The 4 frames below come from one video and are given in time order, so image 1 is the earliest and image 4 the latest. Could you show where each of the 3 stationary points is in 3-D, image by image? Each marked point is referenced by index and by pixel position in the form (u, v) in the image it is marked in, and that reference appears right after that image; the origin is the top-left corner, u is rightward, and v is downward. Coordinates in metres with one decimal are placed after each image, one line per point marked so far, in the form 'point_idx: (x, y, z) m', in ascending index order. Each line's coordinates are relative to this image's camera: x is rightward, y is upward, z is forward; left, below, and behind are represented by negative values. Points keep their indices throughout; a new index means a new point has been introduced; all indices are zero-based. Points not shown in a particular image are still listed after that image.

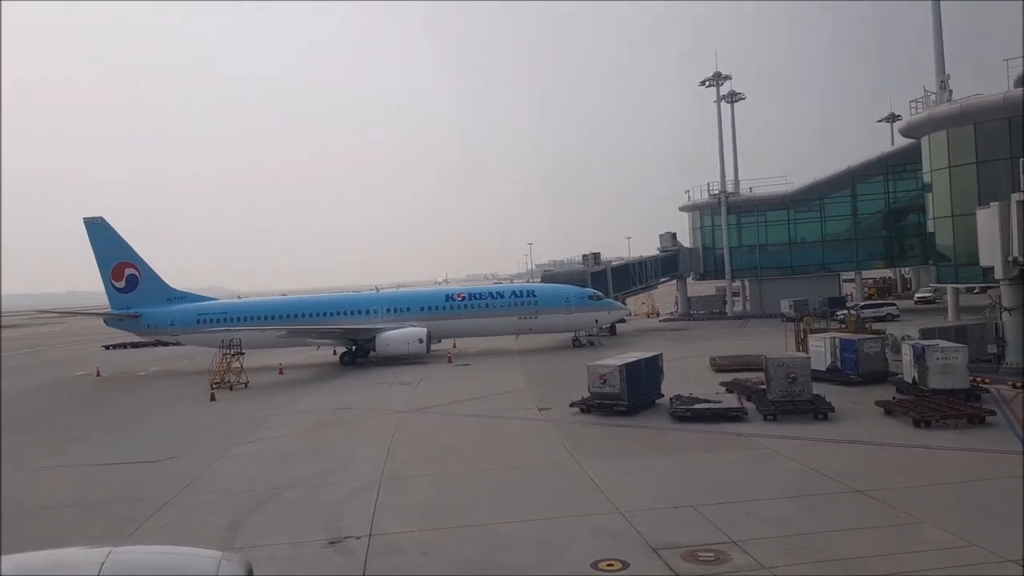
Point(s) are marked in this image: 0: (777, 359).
0: (+7.8, -2.1, +19.5) m
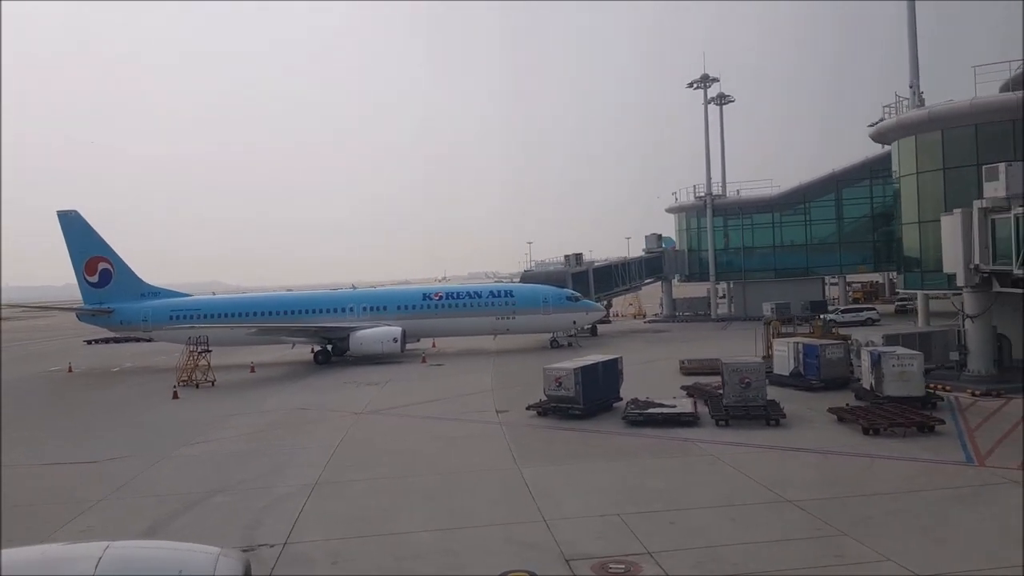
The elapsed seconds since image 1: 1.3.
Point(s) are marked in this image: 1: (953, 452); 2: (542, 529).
0: (+6.4, -2.2, +19.3) m
1: (+10.1, -3.8, +15.1) m
2: (+0.5, -4.3, +11.8) m
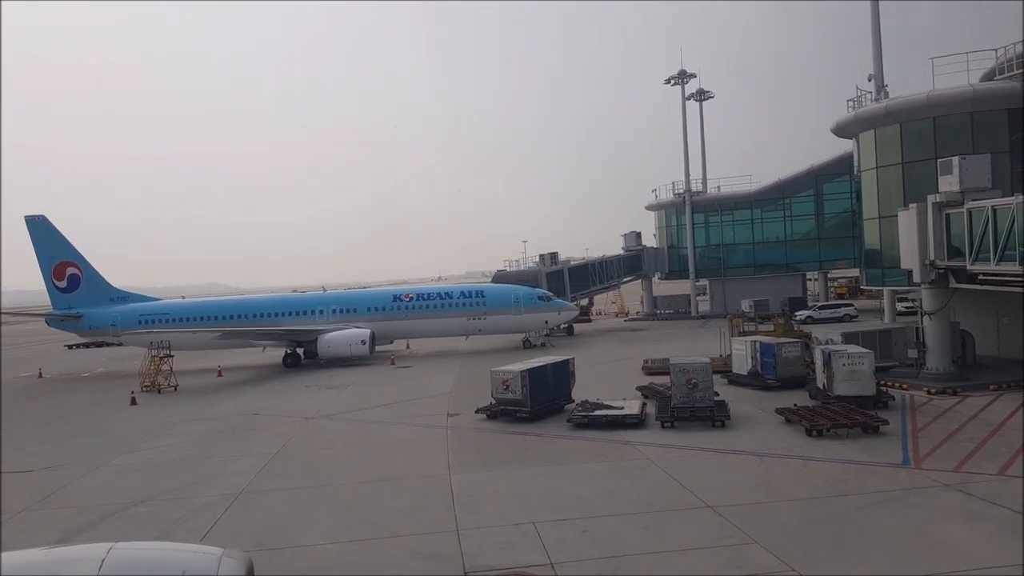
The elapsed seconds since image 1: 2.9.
0: (+4.8, -2.2, +18.9) m
1: (+8.5, -3.7, +14.8) m
2: (-1.1, -4.4, +11.5) m
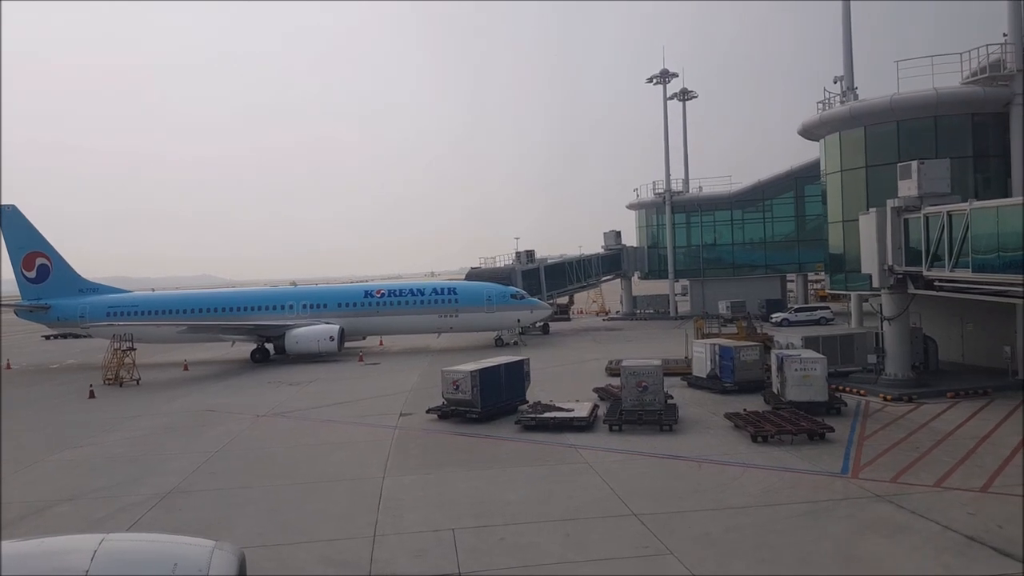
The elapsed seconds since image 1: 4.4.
0: (+3.4, -2.2, +18.7) m
1: (+7.1, -3.8, +14.5) m
2: (-2.5, -4.4, +11.2) m
